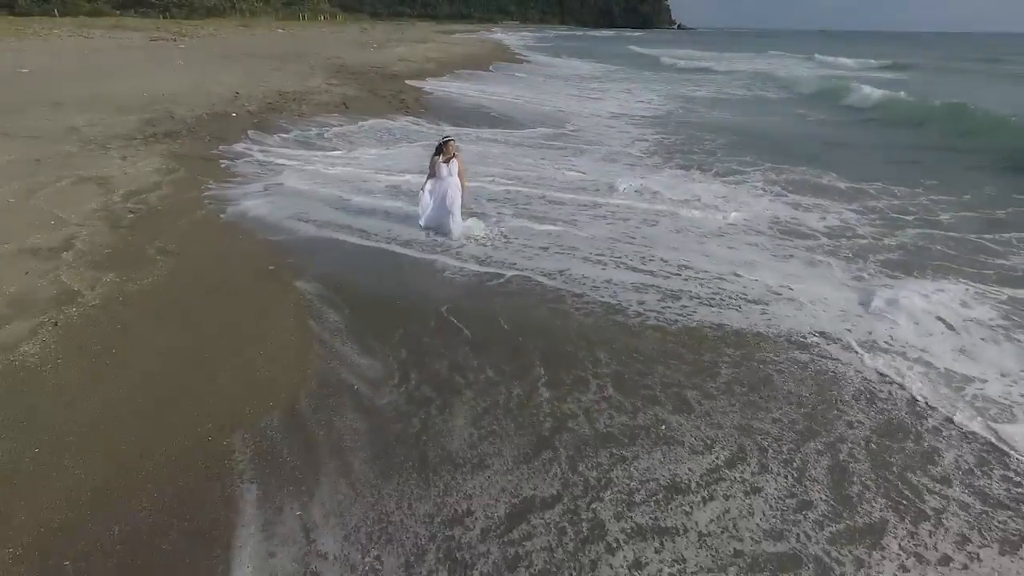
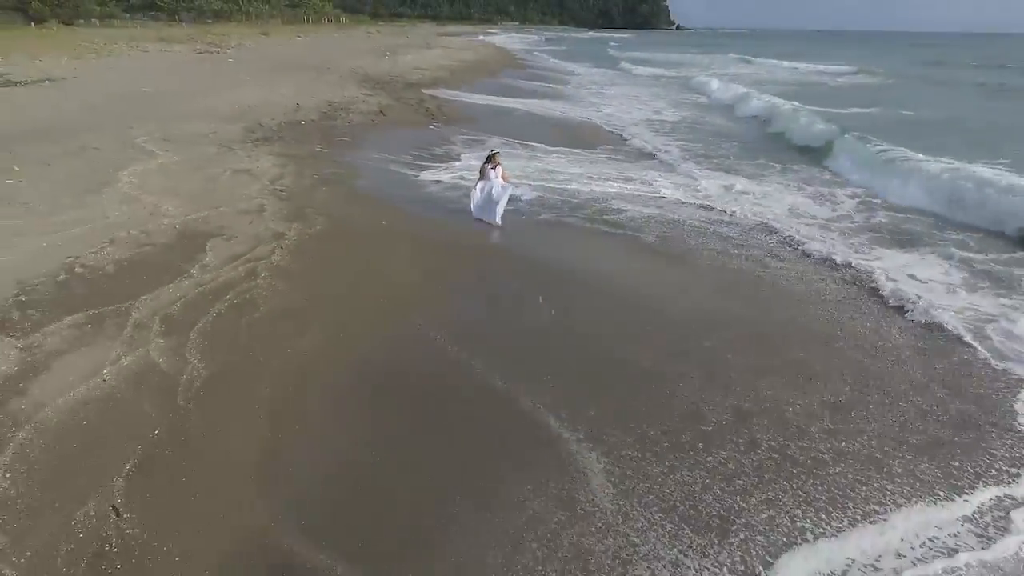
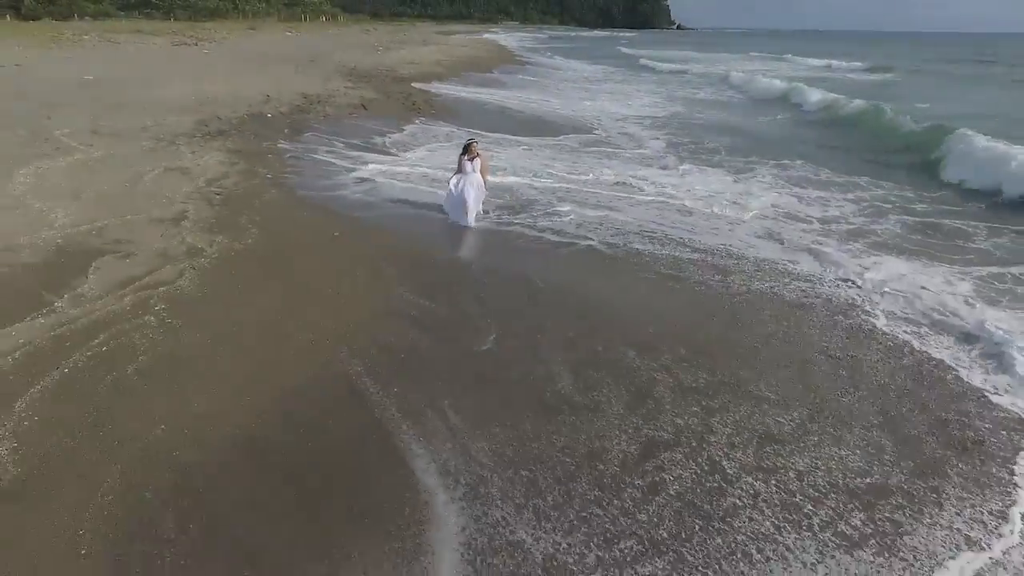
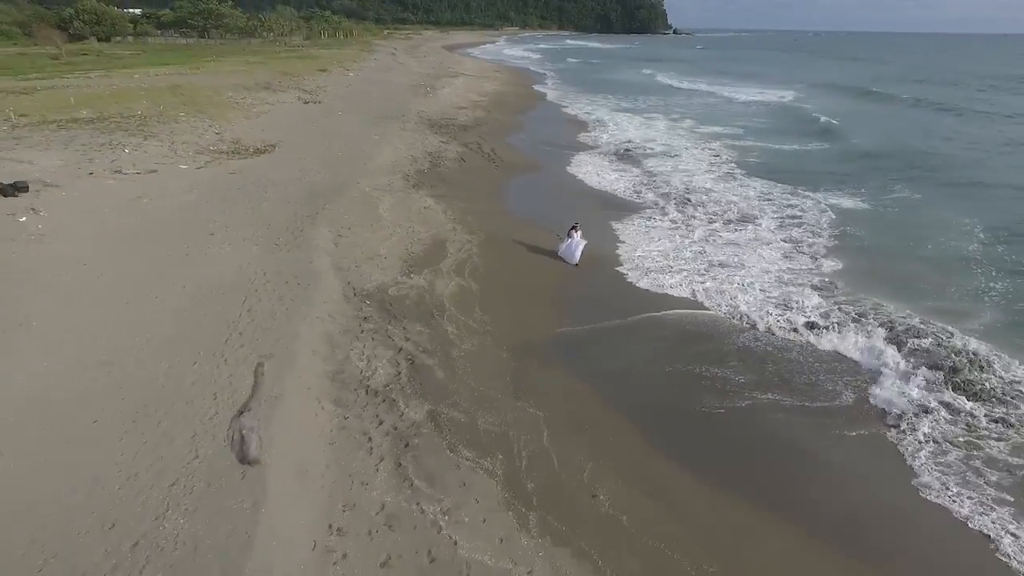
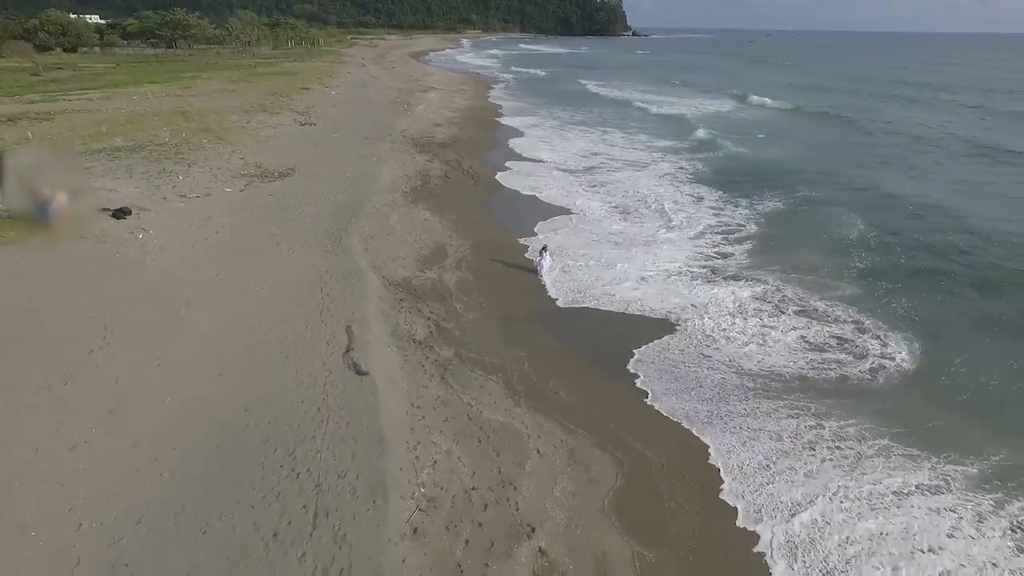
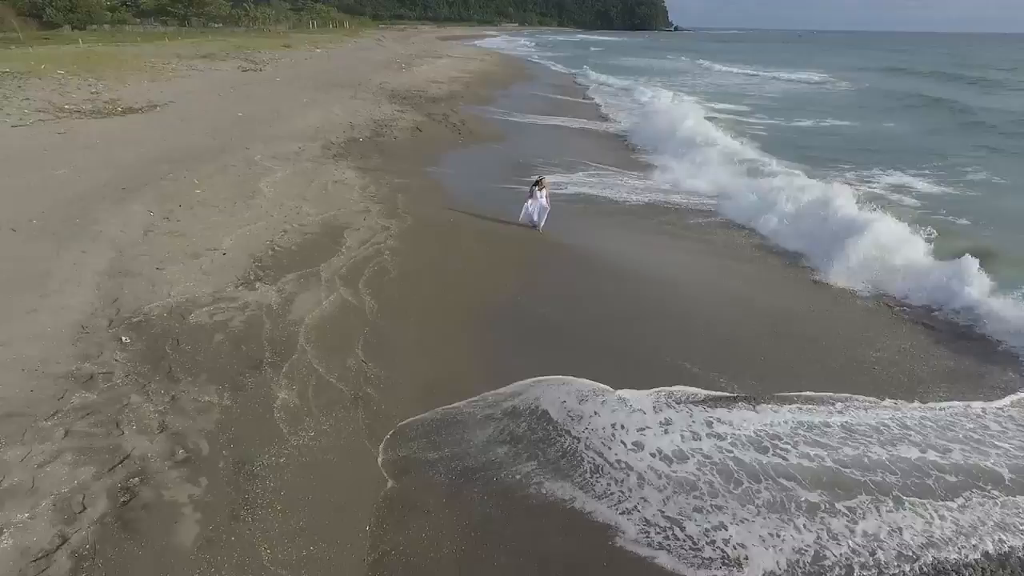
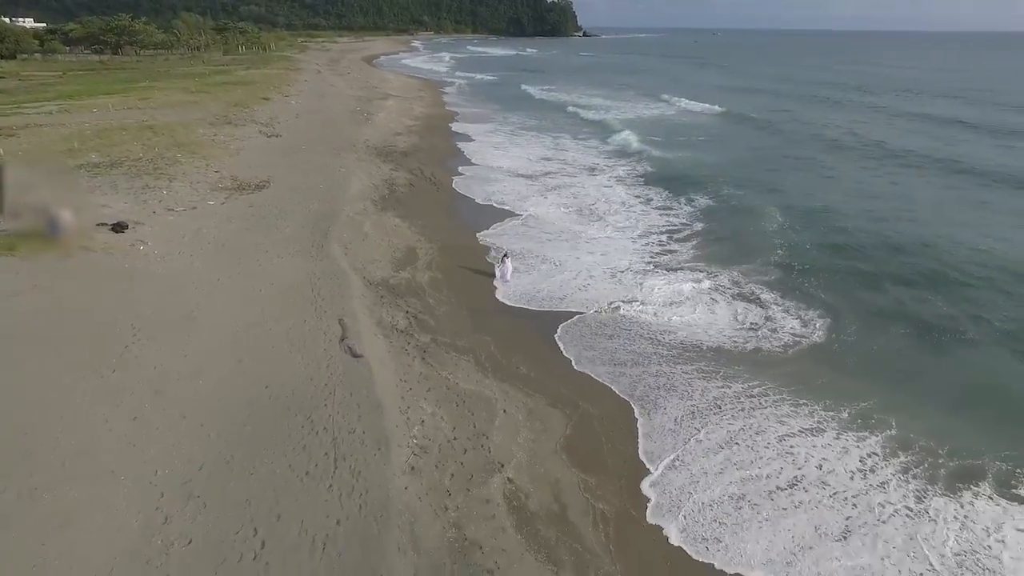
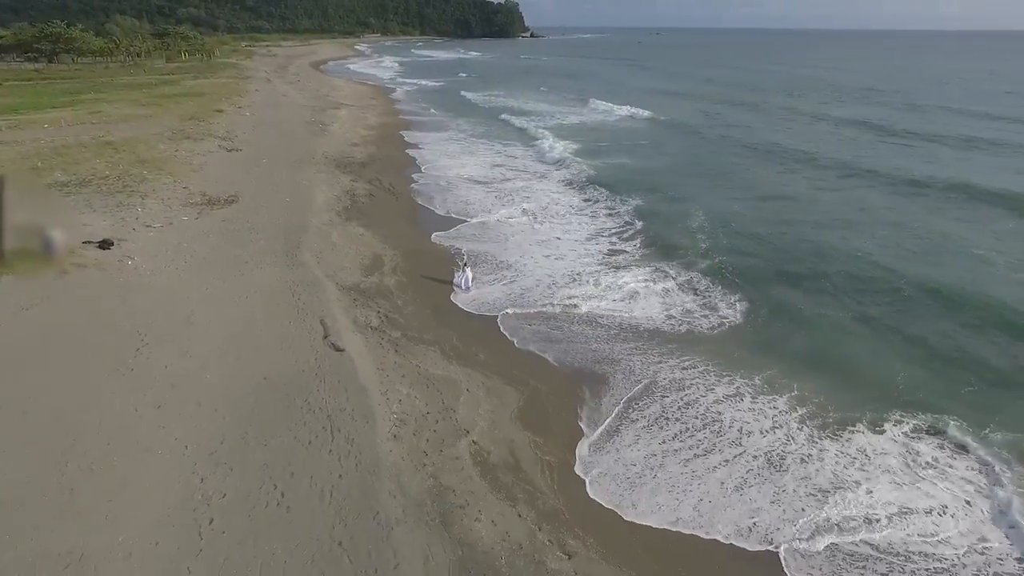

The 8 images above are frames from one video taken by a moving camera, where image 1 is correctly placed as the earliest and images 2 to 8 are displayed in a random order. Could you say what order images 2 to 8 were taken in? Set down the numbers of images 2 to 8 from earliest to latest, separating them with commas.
3, 2, 6, 4, 5, 7, 8
